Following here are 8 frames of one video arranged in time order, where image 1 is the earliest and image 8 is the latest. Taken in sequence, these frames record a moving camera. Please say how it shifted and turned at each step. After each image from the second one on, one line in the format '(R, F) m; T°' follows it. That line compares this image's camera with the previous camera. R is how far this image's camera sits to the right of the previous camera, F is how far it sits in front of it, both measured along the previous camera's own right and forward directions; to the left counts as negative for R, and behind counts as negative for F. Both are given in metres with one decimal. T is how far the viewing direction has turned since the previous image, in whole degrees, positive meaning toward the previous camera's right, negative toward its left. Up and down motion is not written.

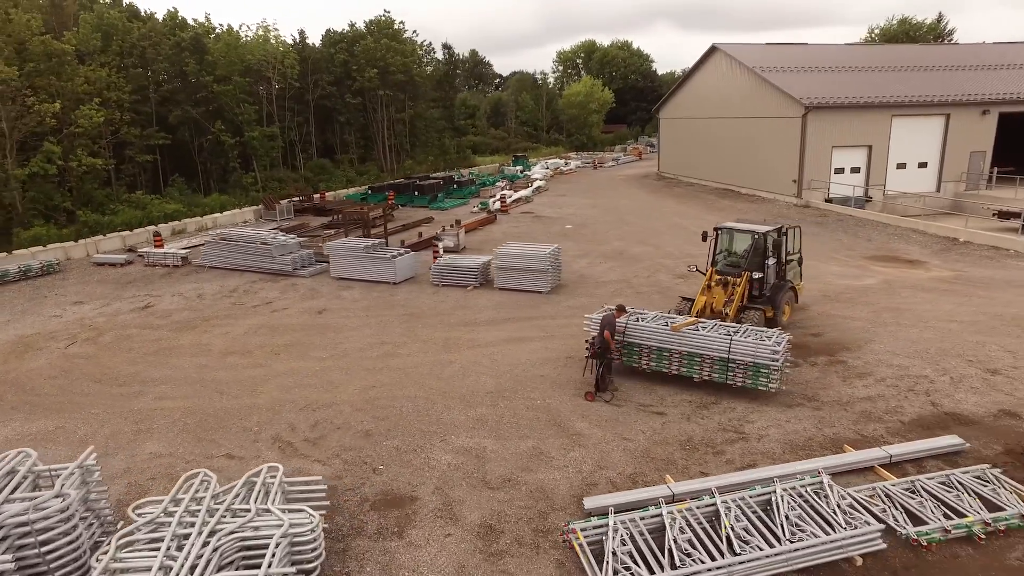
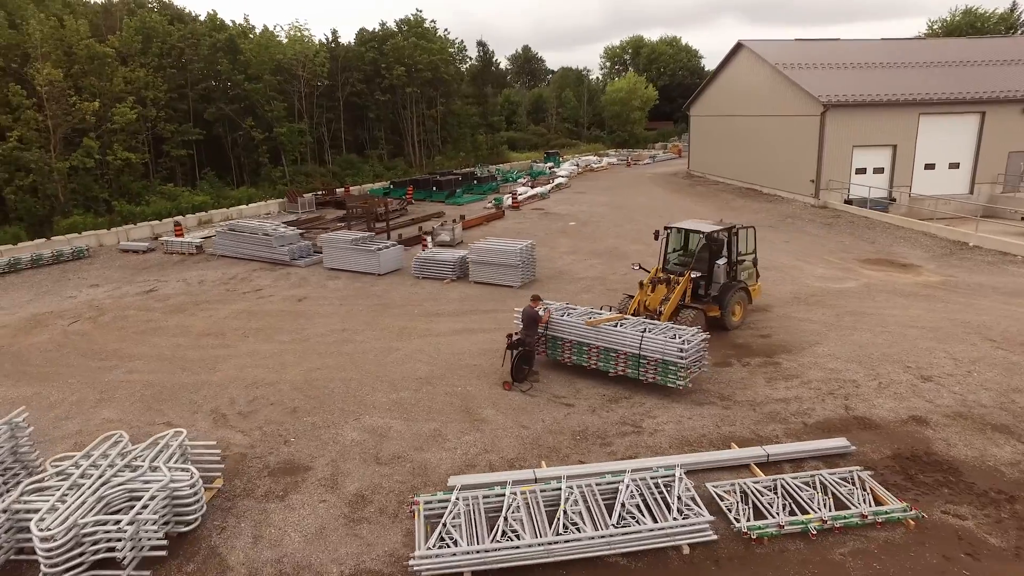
(+2.0, -0.5) m; -5°
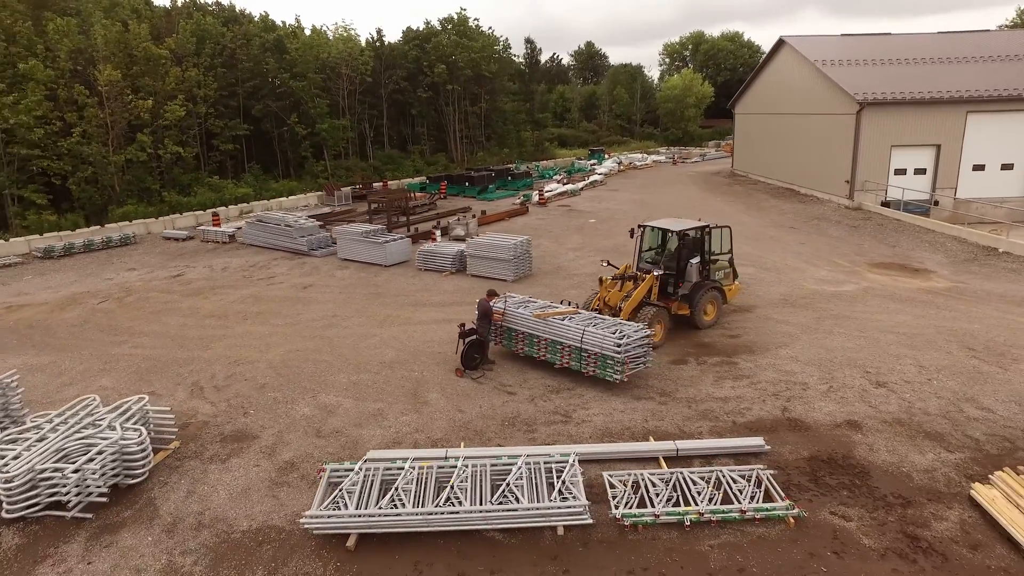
(+1.8, -0.4) m; -6°
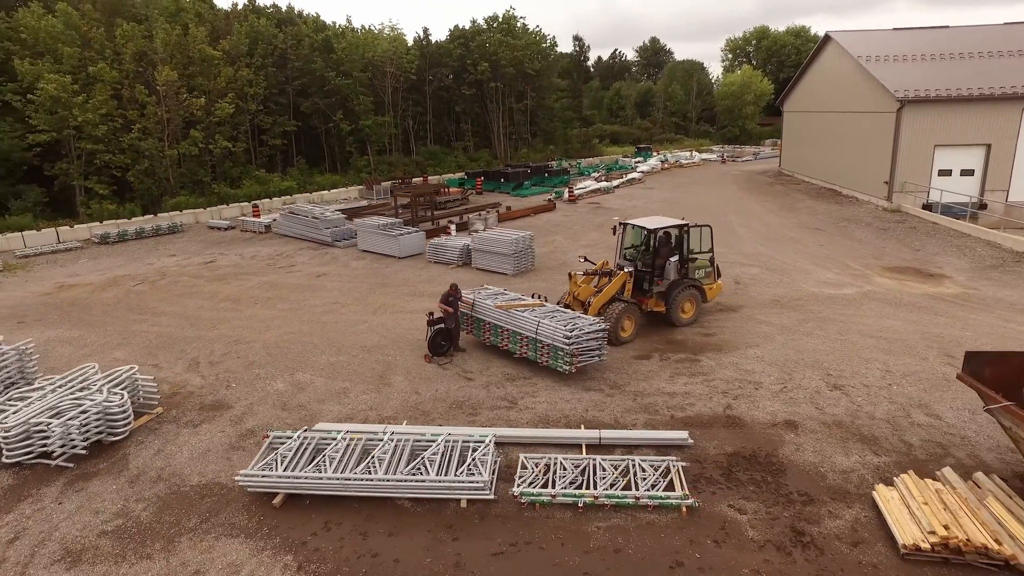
(+1.7, -0.4) m; -6°
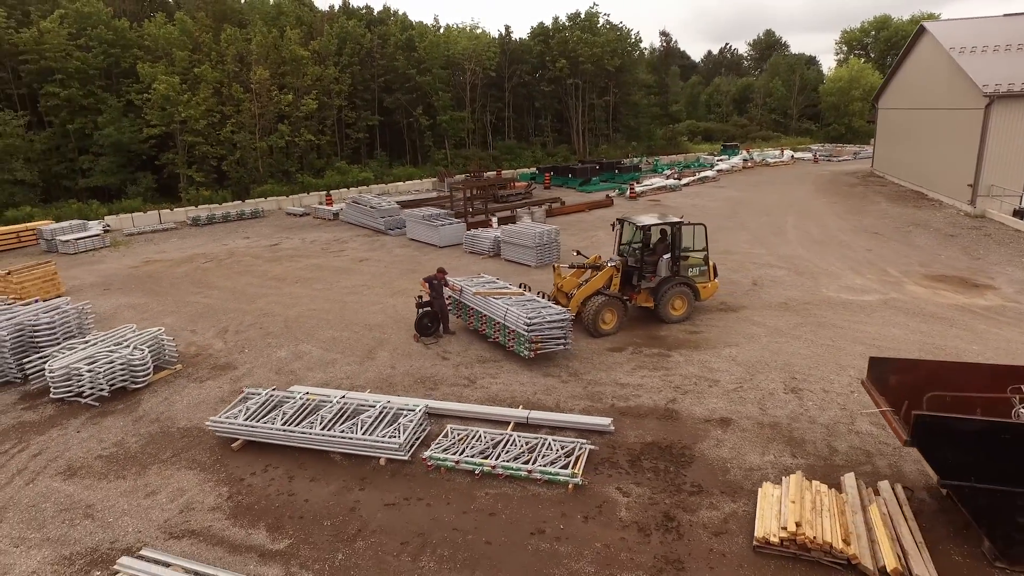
(+2.4, -0.5) m; -10°
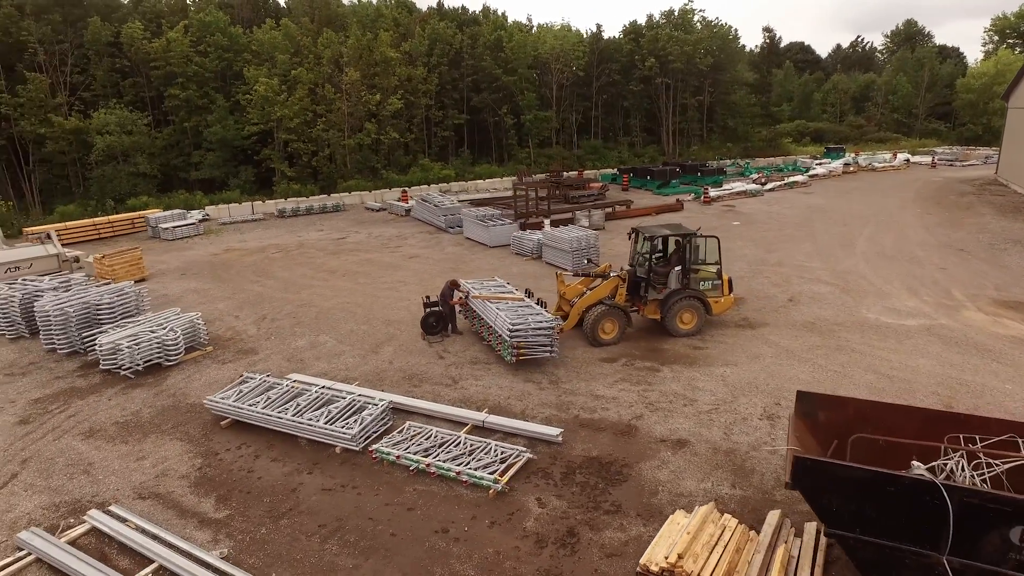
(+2.2, -0.1) m; -10°
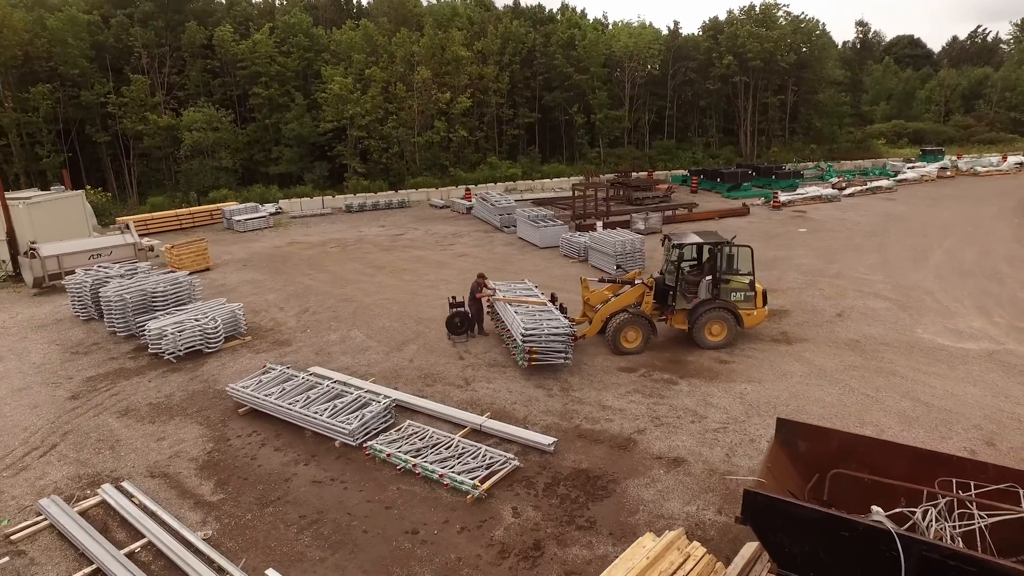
(+1.2, +0.1) m; -8°
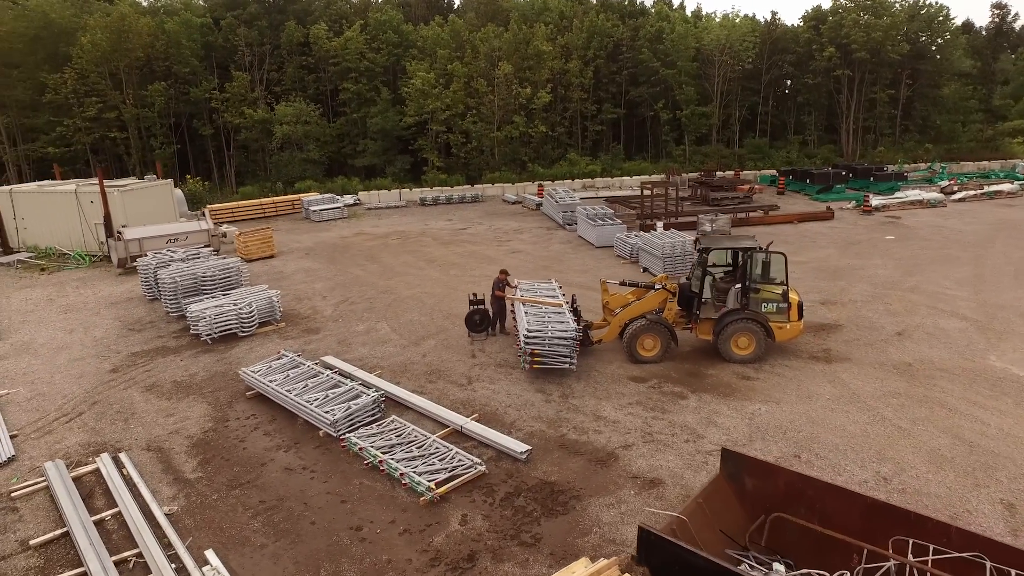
(+1.7, +0.5) m; -10°
